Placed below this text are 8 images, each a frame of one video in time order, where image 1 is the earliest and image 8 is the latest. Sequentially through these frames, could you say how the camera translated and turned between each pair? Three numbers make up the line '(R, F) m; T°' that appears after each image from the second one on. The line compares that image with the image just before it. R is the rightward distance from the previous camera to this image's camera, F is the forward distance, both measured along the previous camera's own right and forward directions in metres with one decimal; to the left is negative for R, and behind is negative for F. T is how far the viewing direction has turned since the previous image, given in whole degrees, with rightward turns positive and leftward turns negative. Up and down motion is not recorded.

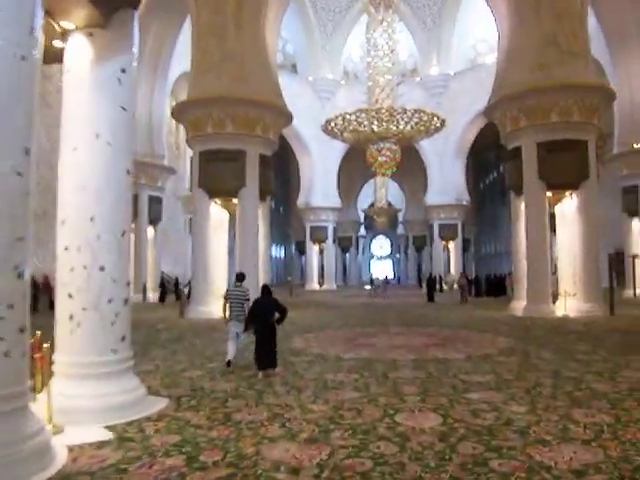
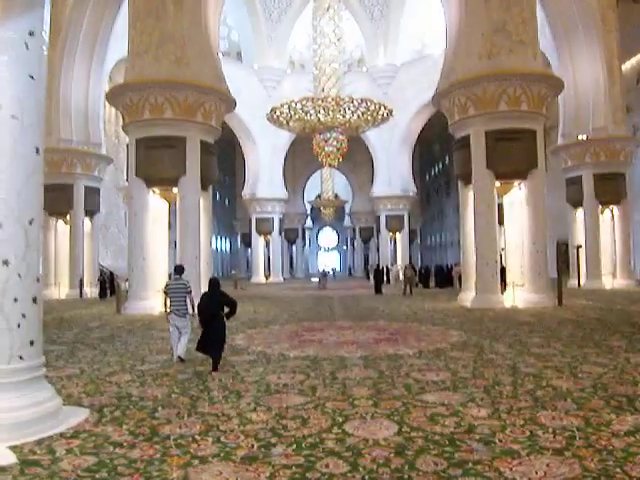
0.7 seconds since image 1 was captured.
(0.0, +0.5) m; +5°
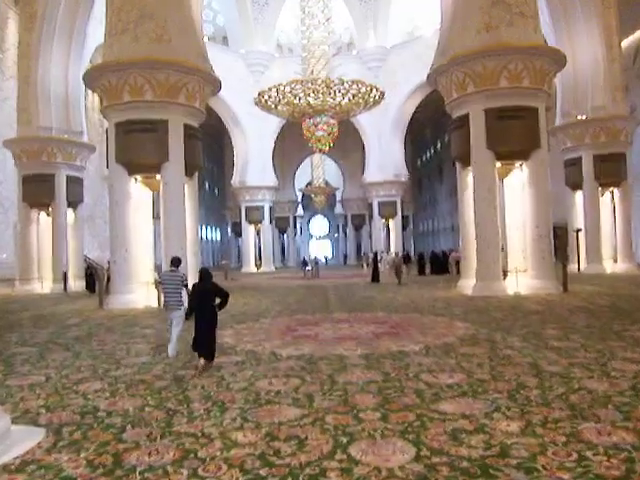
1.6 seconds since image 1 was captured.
(0.0, +0.6) m; +1°
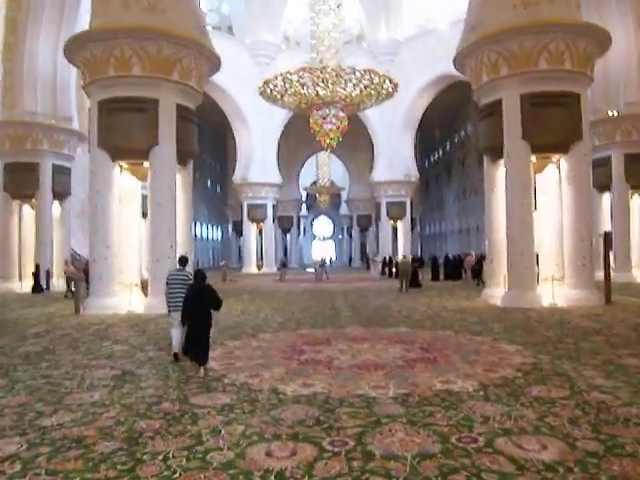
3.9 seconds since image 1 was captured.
(-0.1, +1.4) m; 0°
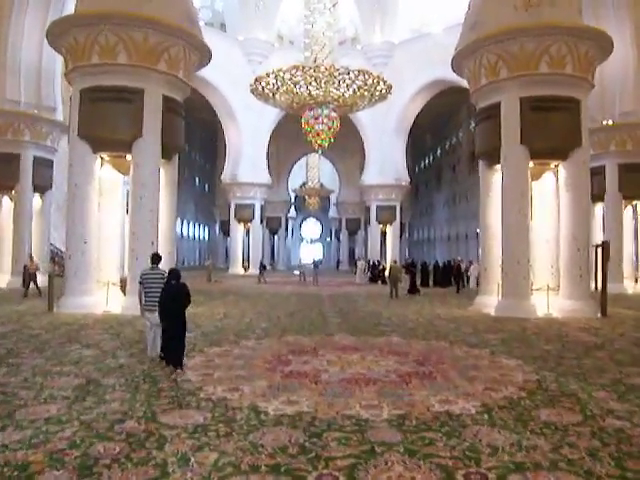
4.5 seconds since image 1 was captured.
(0.0, +0.4) m; +1°
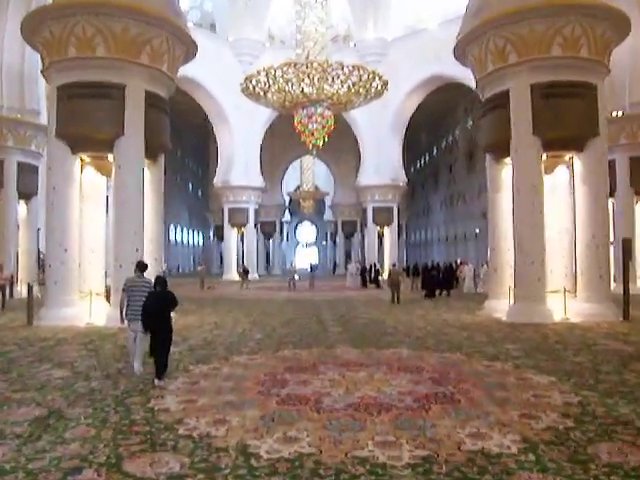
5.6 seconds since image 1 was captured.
(0.0, +0.7) m; 0°
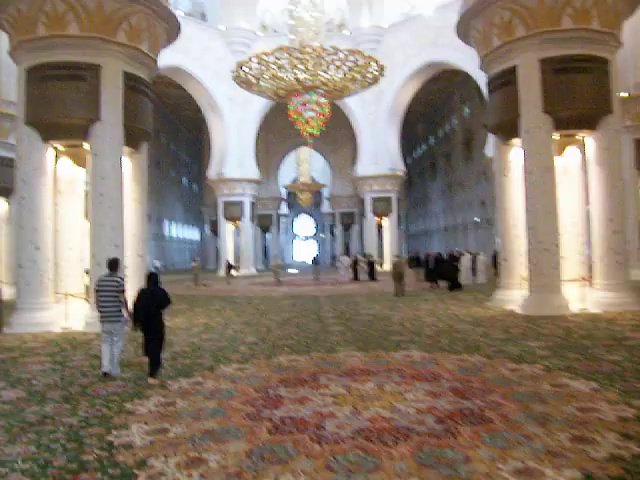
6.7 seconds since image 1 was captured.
(0.0, +0.7) m; 0°
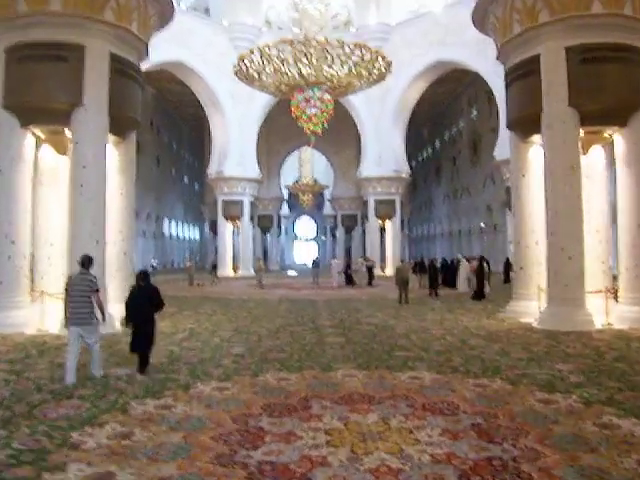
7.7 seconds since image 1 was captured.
(0.0, +0.7) m; 0°
